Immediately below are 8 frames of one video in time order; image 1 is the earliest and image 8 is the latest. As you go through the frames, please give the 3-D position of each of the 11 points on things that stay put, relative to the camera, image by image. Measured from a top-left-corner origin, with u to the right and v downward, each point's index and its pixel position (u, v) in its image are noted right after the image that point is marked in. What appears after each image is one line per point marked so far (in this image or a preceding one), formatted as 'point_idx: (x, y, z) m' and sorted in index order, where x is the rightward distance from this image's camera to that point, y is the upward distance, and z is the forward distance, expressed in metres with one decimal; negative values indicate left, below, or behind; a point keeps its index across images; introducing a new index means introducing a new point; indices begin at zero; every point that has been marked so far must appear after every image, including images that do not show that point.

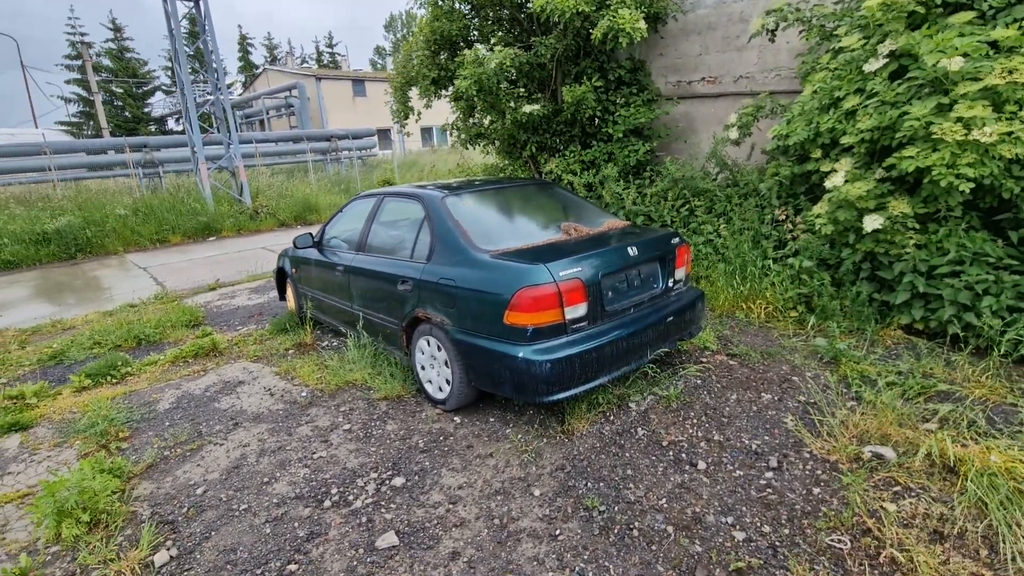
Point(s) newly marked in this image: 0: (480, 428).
0: (-0.2, -0.8, +3.0) m
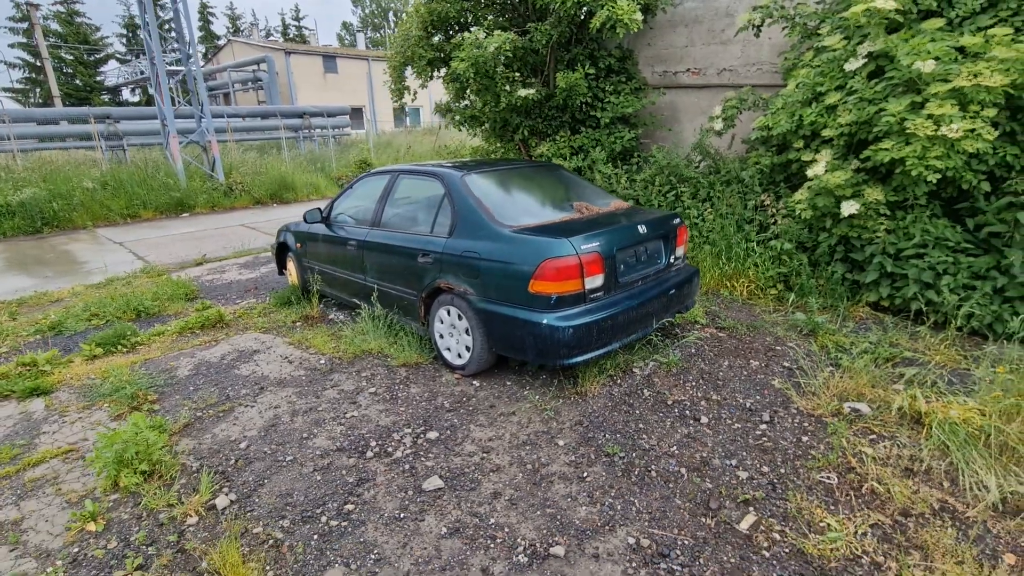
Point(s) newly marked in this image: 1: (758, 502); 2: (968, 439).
0: (-0.1, -0.6, +3.2) m
1: (+1.1, -0.9, +2.2) m
2: (+2.2, -0.7, +2.4) m
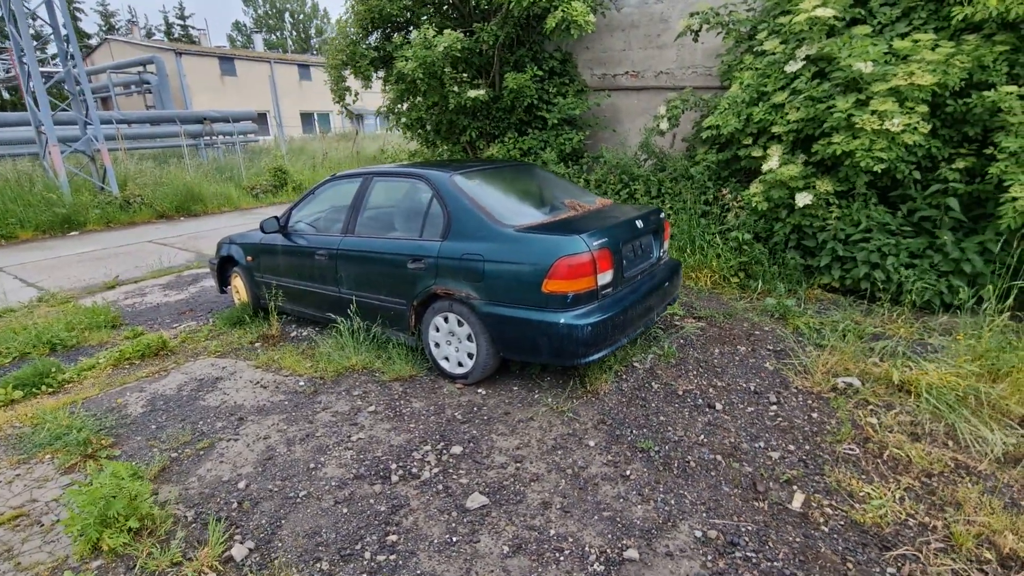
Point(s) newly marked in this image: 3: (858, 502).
0: (0.0, -0.6, +3.1) m
1: (+1.3, -0.9, +2.3) m
2: (+2.3, -0.6, +2.7) m
3: (+1.5, -0.9, +2.2) m
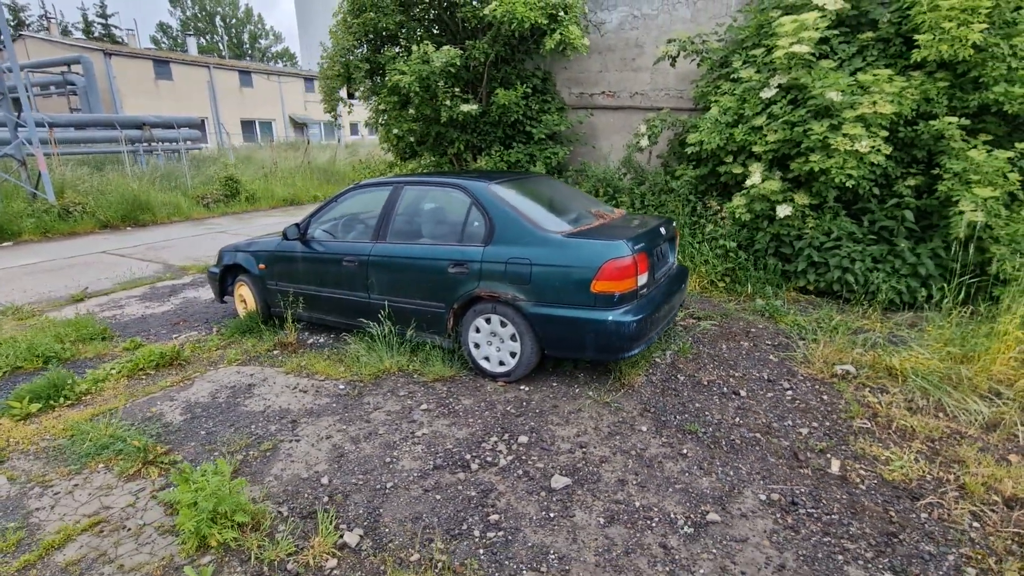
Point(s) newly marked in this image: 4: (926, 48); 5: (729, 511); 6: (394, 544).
0: (+0.3, -0.7, +3.3) m
1: (+1.7, -0.8, +2.7) m
2: (+2.6, -0.6, +3.2) m
3: (+1.8, -0.9, +2.6) m
4: (+3.6, +2.0, +4.4) m
5: (+1.0, -1.0, +2.3) m
6: (-0.5, -1.1, +2.1) m
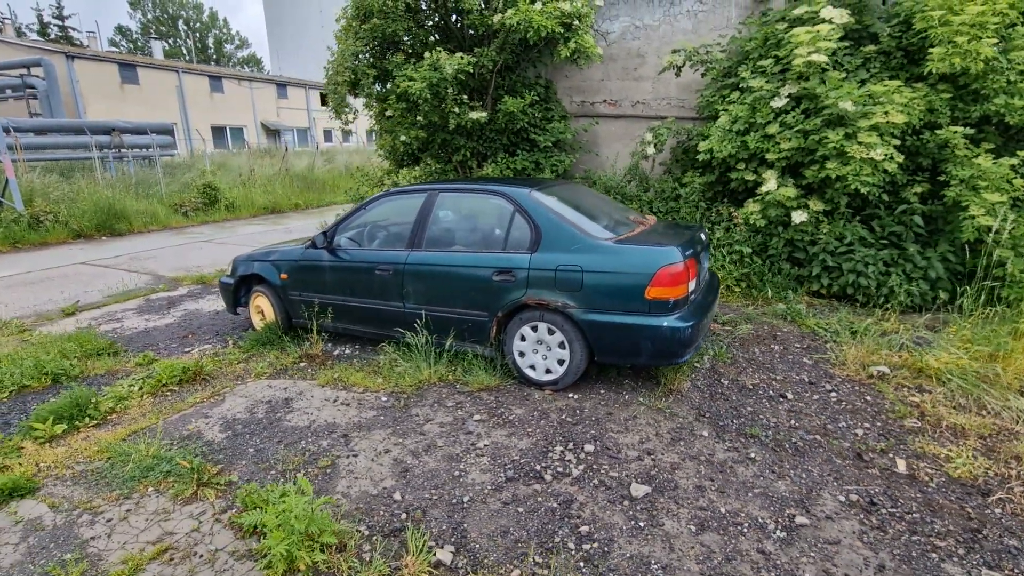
0: (+0.6, -0.7, +3.3) m
1: (+2.0, -0.9, +2.7) m
2: (+2.9, -0.6, +3.3) m
3: (+2.2, -0.9, +2.6) m
4: (+3.8, +2.0, +4.6) m
5: (+1.3, -1.0, +2.3) m
6: (-0.1, -1.1, +2.1) m
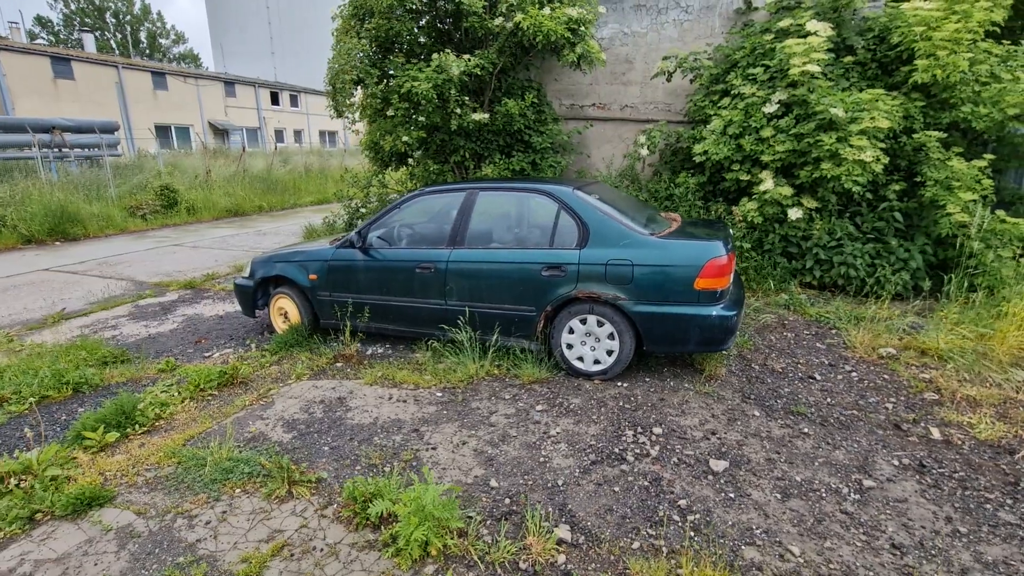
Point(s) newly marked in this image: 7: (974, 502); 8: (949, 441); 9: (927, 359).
0: (+0.9, -0.7, +3.5) m
1: (+2.4, -0.8, +3.1) m
2: (+3.3, -0.5, +3.7) m
3: (+2.6, -0.8, +3.0) m
4: (+4.0, +2.1, +5.0) m
5: (+1.8, -0.9, +2.5) m
6: (+0.4, -1.0, +2.2) m
7: (+2.1, -1.0, +2.4) m
8: (+2.4, -0.8, +2.8) m
9: (+3.1, -0.5, +3.8) m
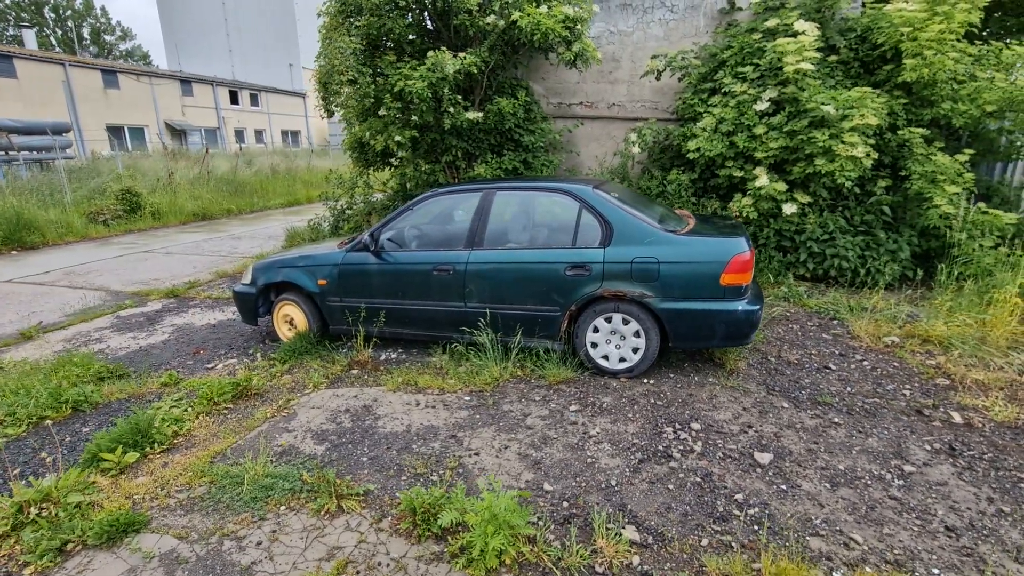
0: (+1.1, -0.6, +3.5) m
1: (+2.6, -0.7, +3.2) m
2: (+3.4, -0.4, +3.9) m
3: (+2.8, -0.7, +3.1) m
4: (+4.0, +2.2, +5.3) m
5: (+2.0, -0.9, +2.6) m
6: (+0.7, -1.0, +2.2) m
7: (+2.4, -0.9, +2.5) m
8: (+2.6, -0.8, +3.0) m
9: (+3.2, -0.4, +4.0) m
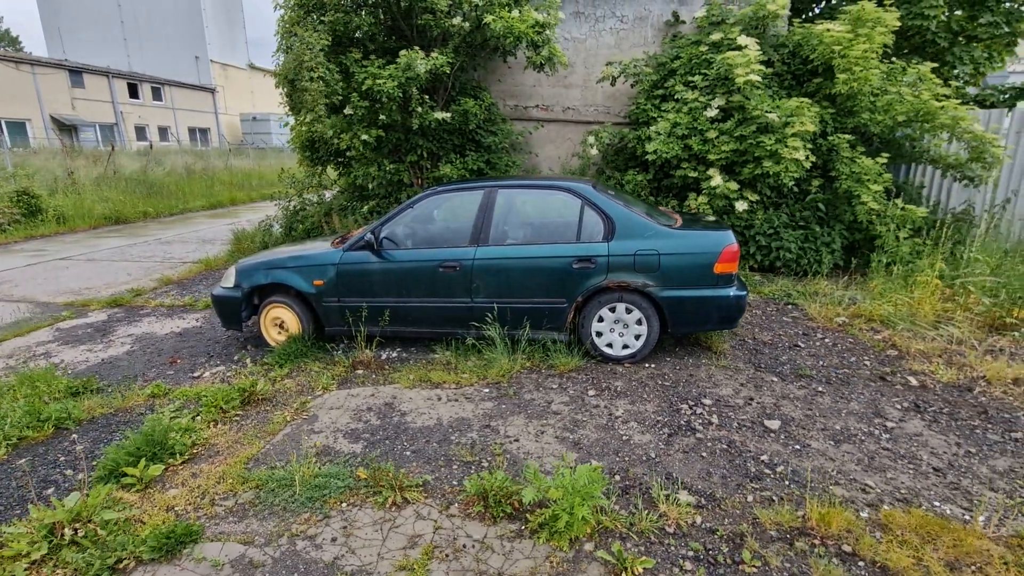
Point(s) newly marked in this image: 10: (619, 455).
0: (+1.2, -0.6, +3.8) m
1: (+2.7, -0.6, +3.7) m
2: (+3.4, -0.3, +4.5) m
3: (+3.0, -0.6, +3.6) m
4: (+3.7, +2.3, +6.0) m
5: (+2.3, -0.8, +3.1) m
6: (+1.0, -1.0, +2.4) m
7: (+2.6, -0.8, +3.0) m
8: (+2.8, -0.7, +3.5) m
9: (+3.2, -0.3, +4.6) m
10: (+0.6, -0.9, +2.7) m
